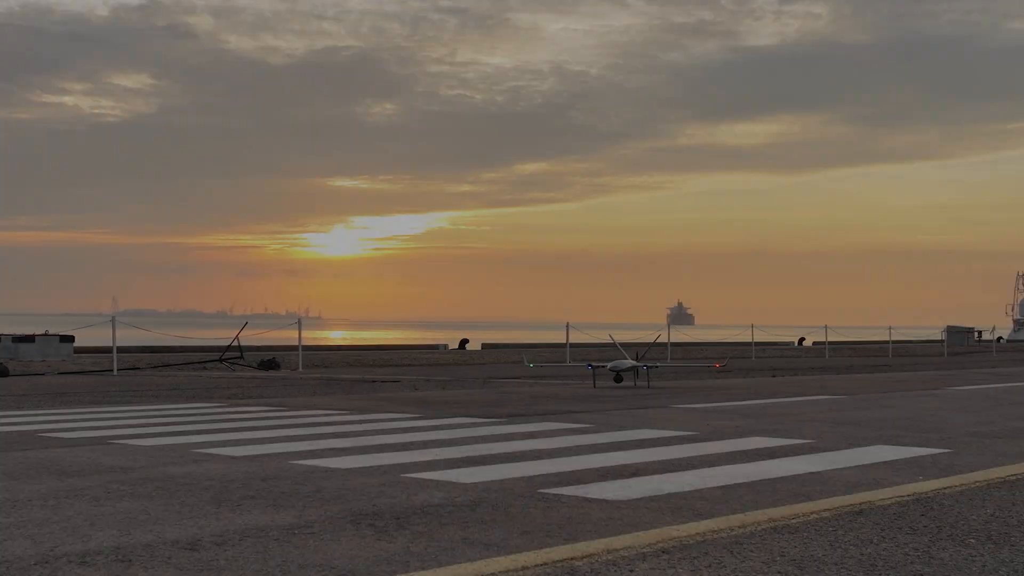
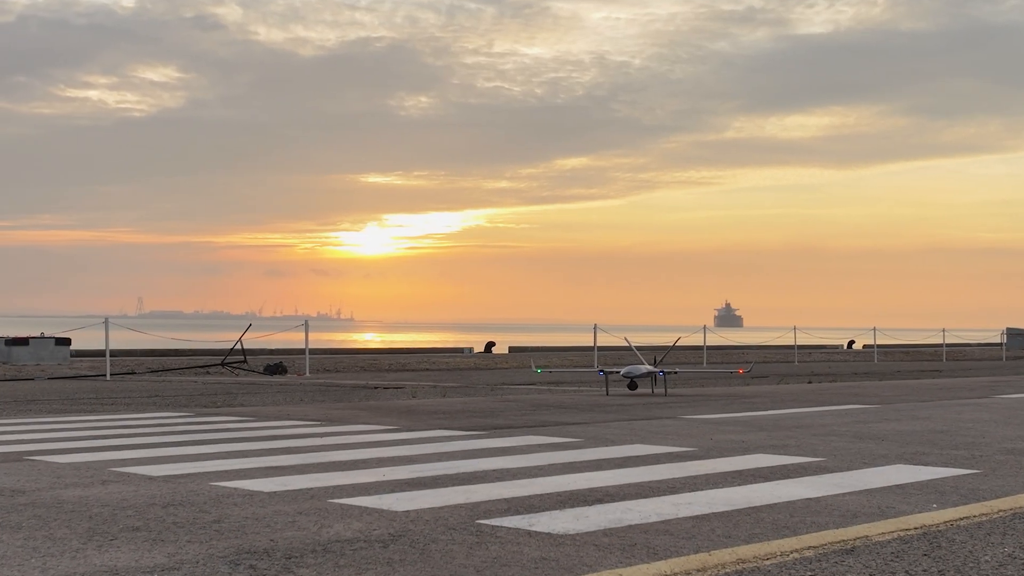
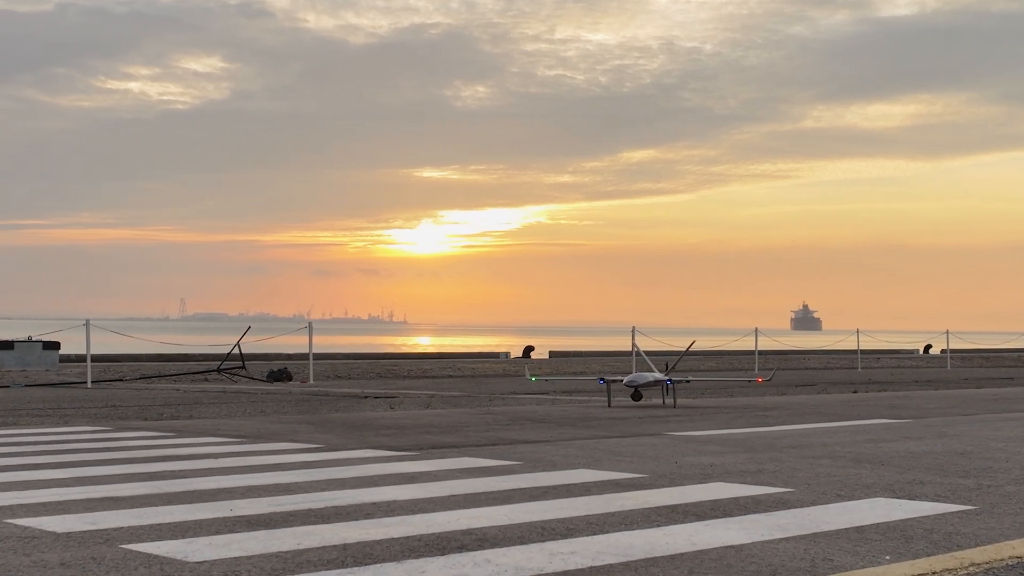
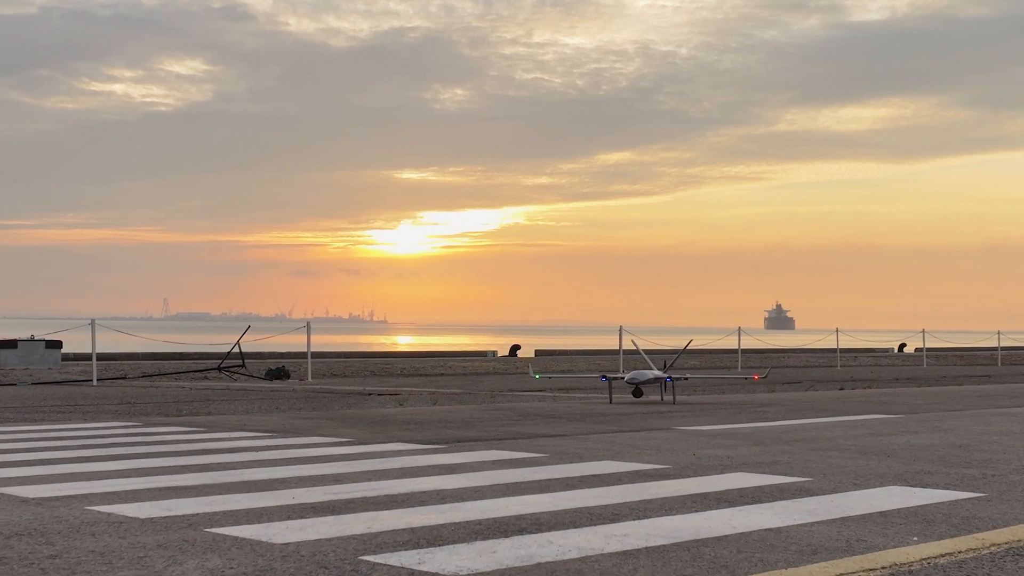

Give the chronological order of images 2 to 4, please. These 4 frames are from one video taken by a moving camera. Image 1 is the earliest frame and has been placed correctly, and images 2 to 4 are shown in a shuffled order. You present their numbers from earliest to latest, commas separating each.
2, 4, 3
